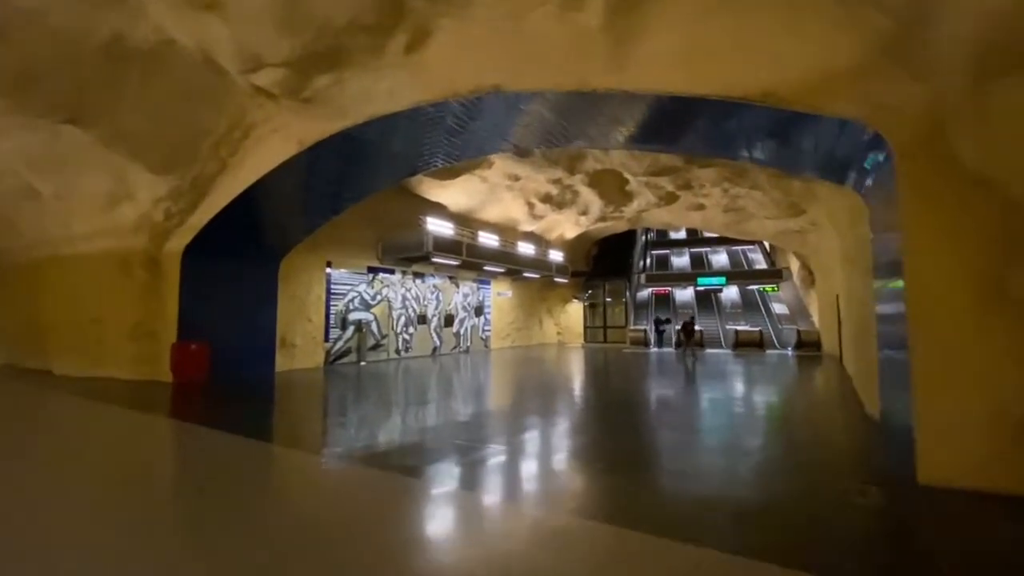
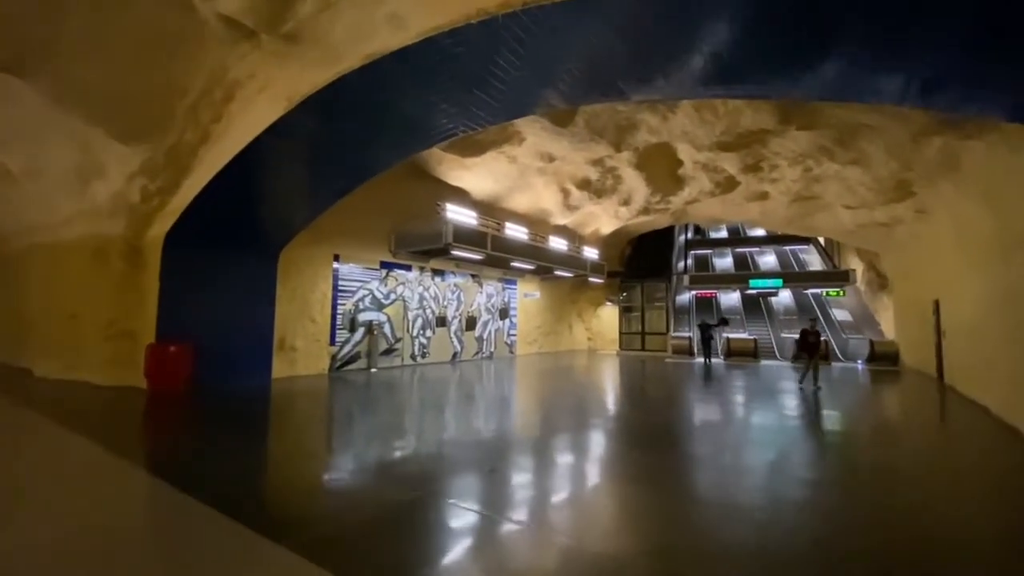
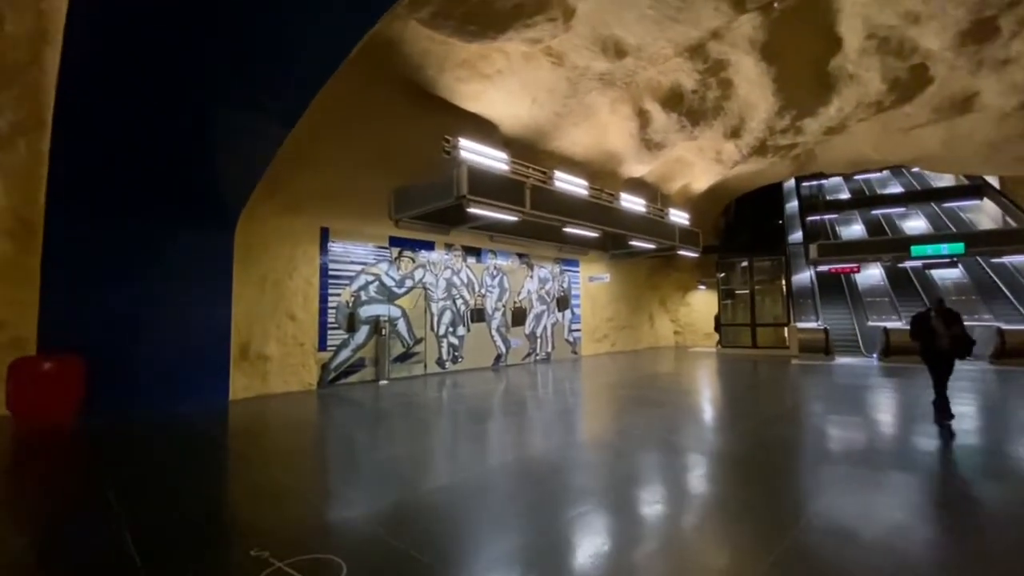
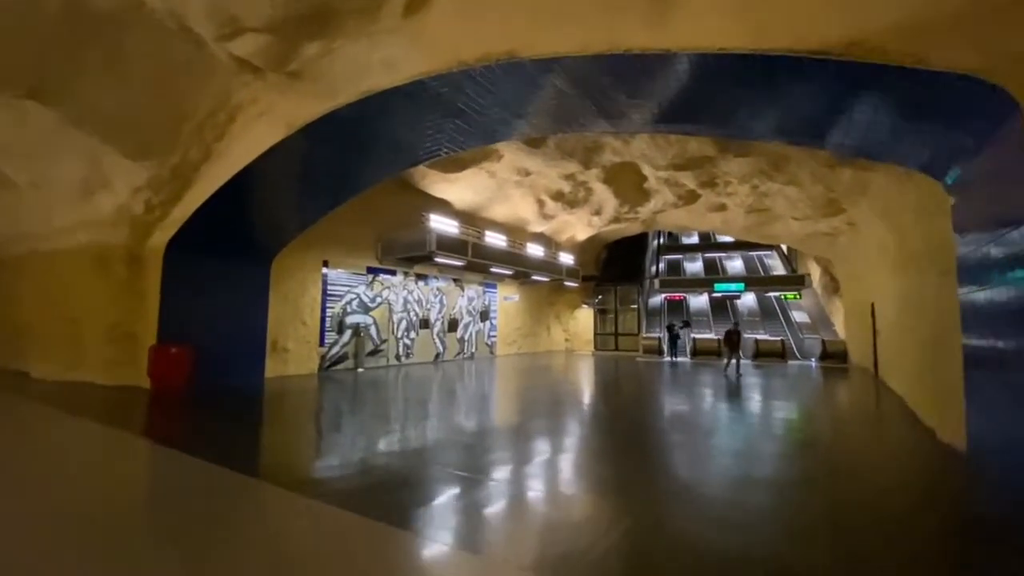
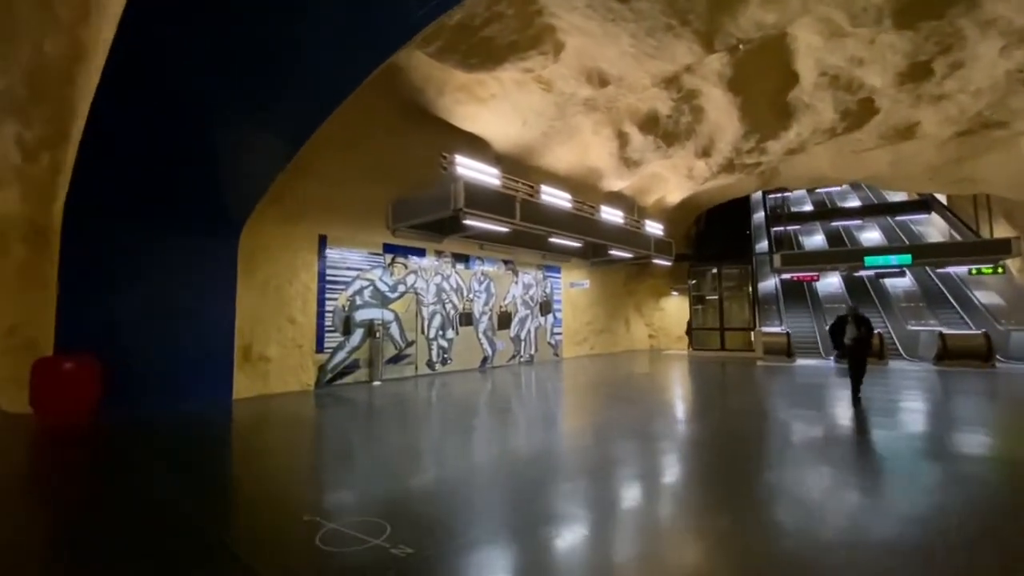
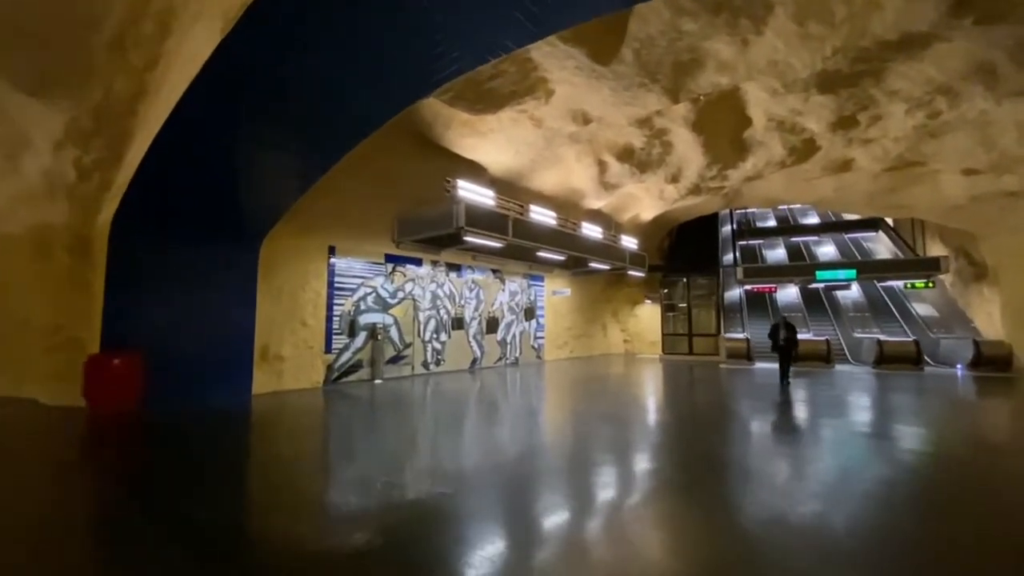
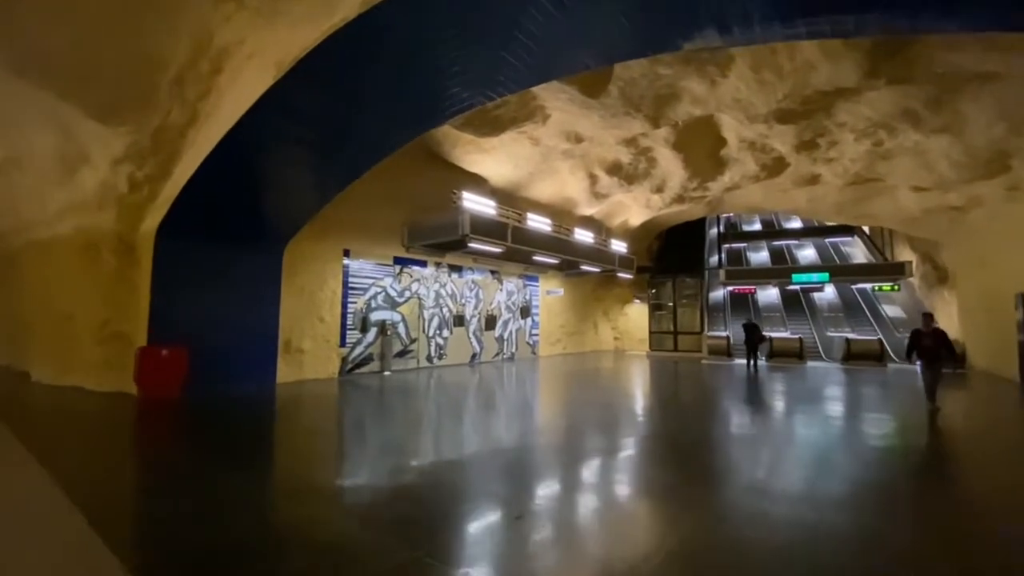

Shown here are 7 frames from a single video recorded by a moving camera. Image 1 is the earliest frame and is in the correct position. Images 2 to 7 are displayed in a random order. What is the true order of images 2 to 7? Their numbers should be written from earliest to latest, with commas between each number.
4, 2, 7, 6, 5, 3
